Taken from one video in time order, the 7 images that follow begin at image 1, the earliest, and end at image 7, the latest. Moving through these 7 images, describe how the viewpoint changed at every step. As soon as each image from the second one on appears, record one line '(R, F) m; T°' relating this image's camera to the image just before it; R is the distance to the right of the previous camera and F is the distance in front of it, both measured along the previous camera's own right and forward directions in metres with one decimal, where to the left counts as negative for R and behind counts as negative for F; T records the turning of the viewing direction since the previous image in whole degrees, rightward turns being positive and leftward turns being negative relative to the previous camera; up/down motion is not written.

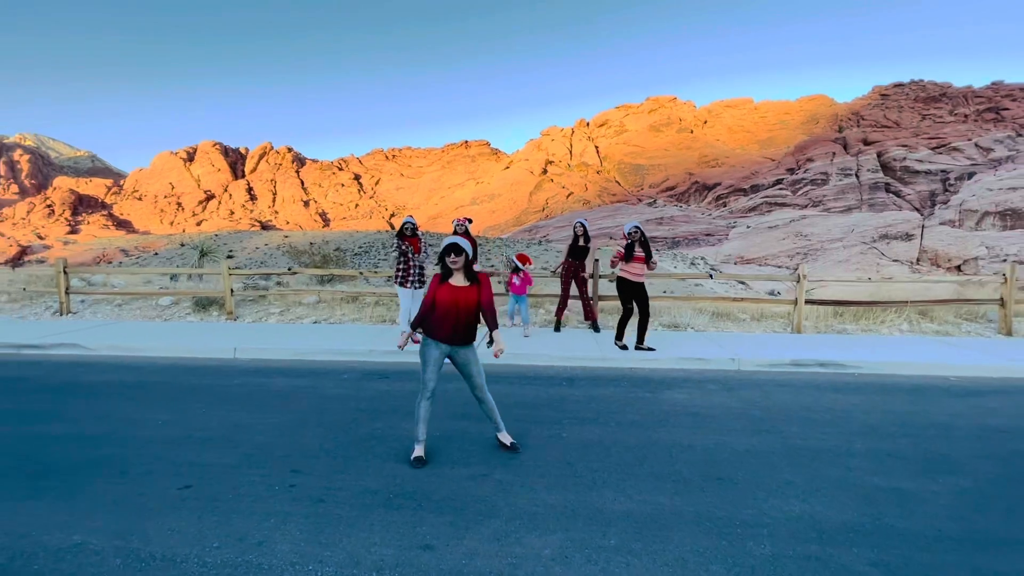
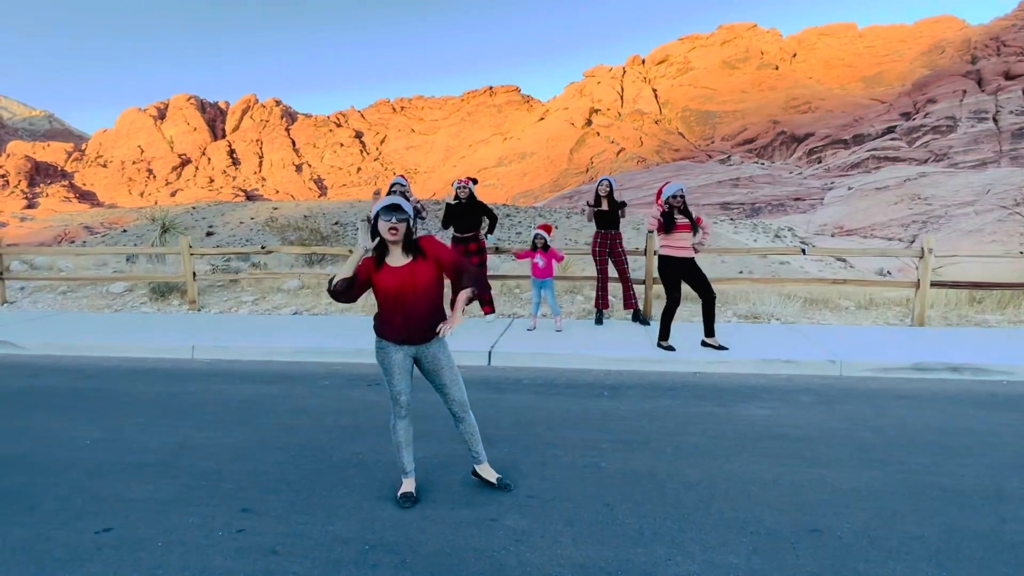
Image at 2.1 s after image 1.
(-0.1, +1.0) m; 0°
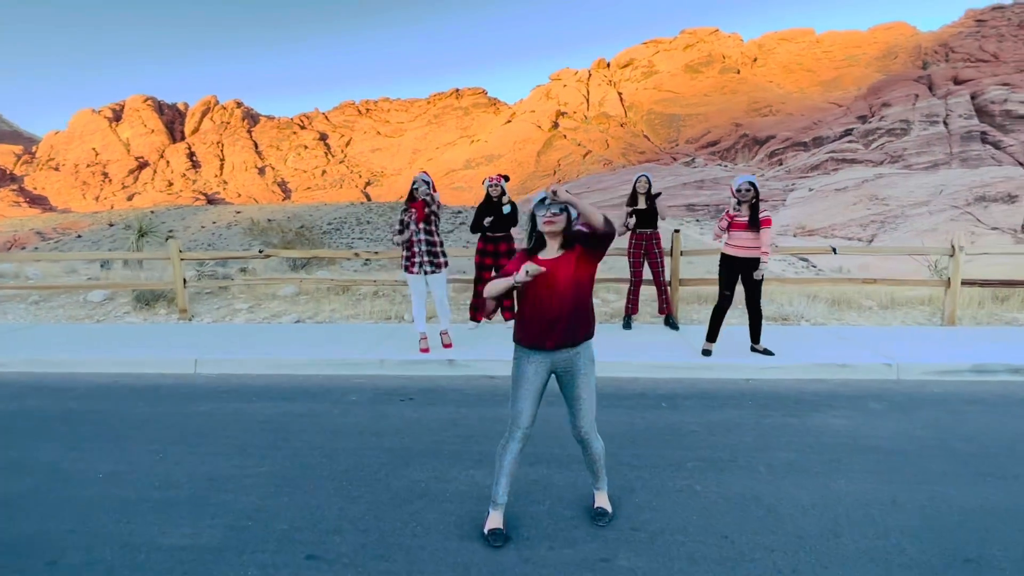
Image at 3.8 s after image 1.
(-0.6, +0.4) m; +3°
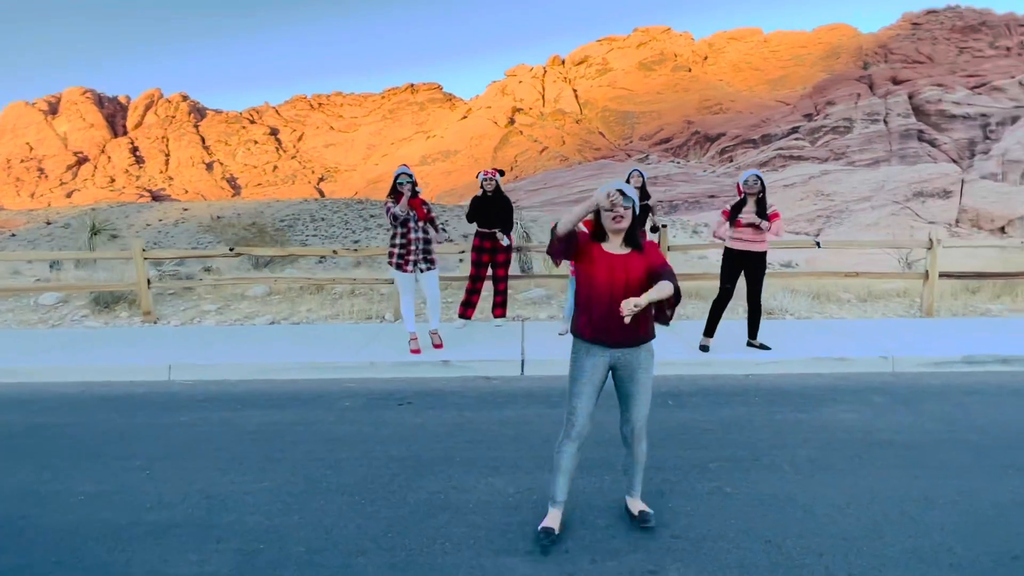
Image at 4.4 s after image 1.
(-0.3, +0.2) m; +4°
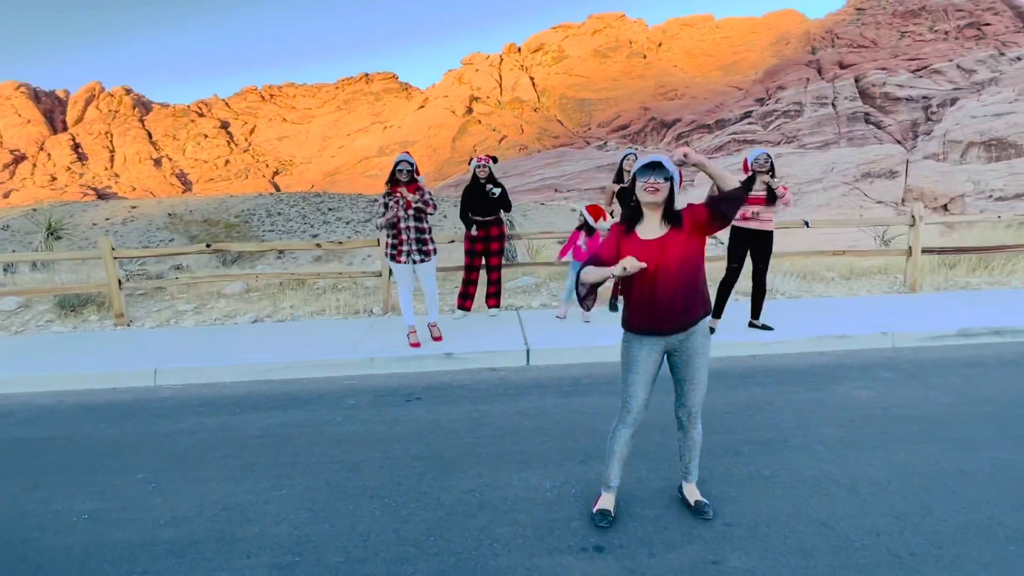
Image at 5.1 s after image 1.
(-0.3, +0.2) m; +3°
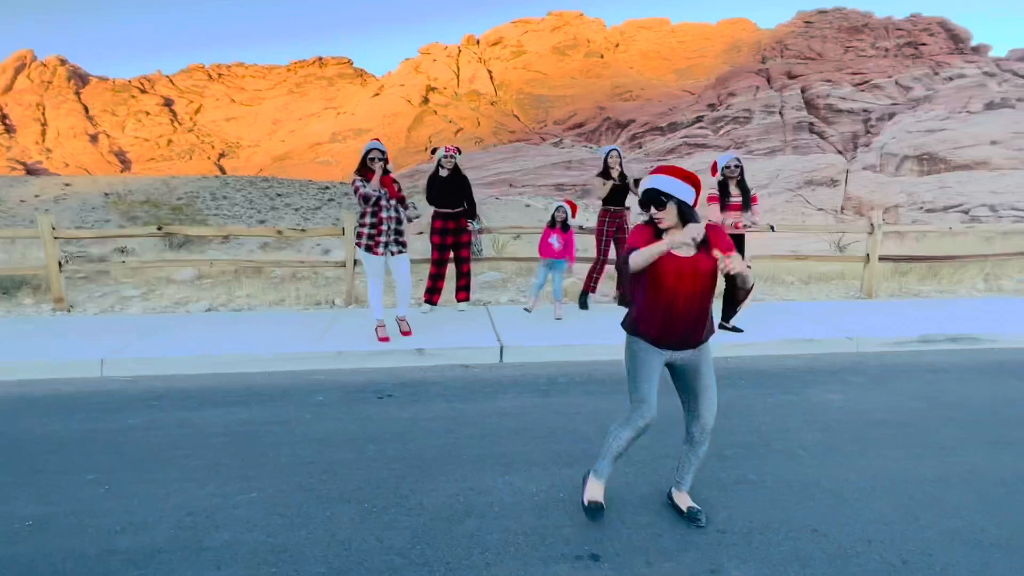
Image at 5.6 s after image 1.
(-0.2, +0.1) m; +4°
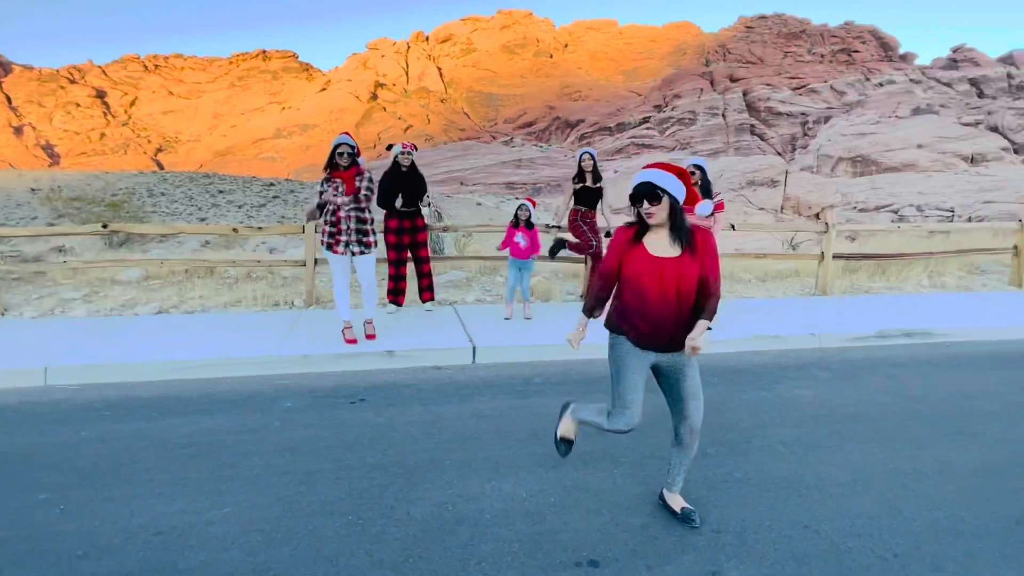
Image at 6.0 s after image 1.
(-0.2, +0.1) m; +5°
